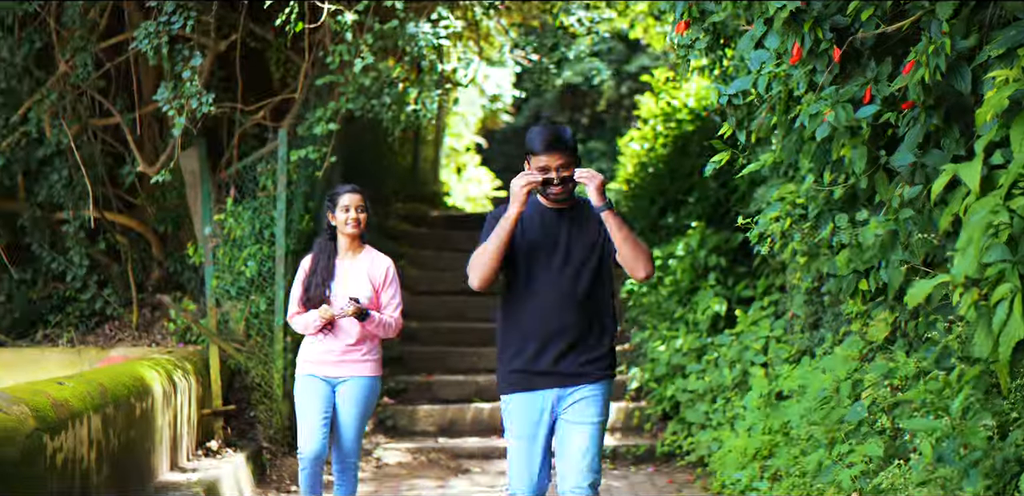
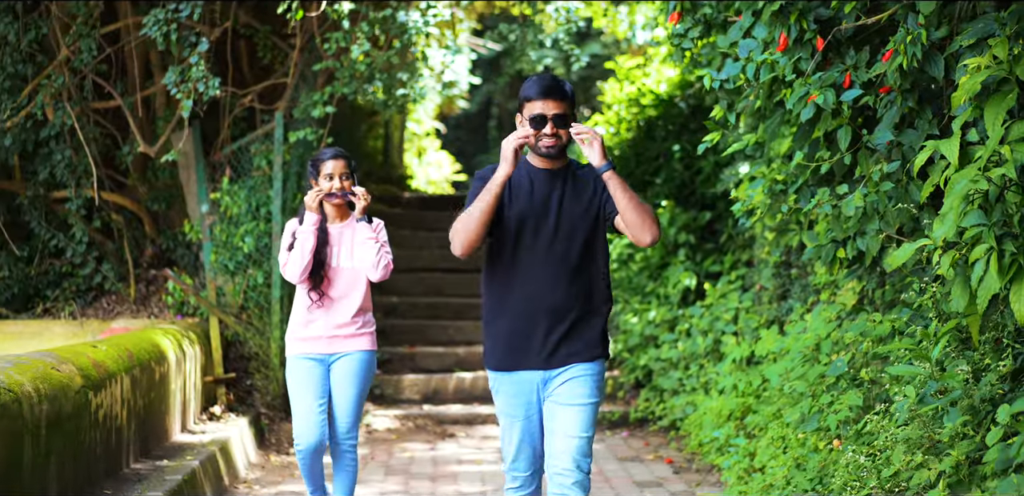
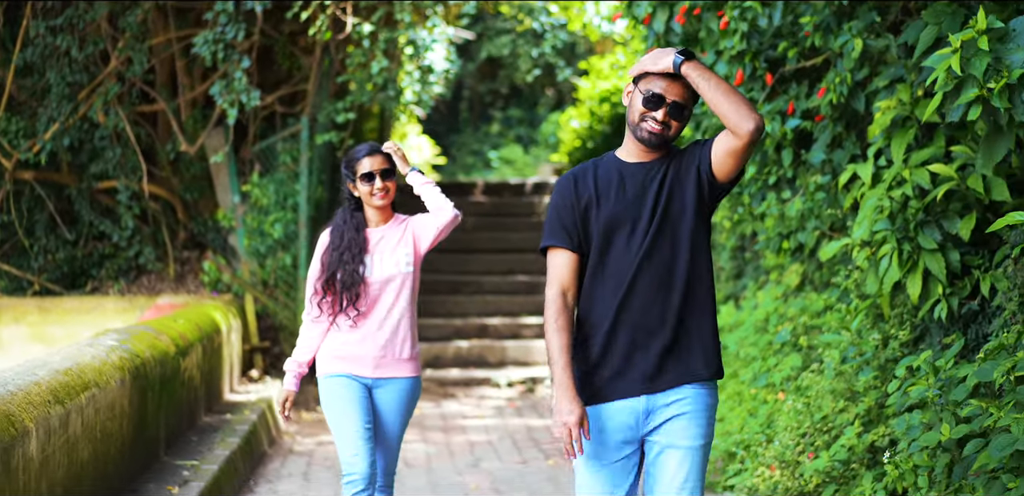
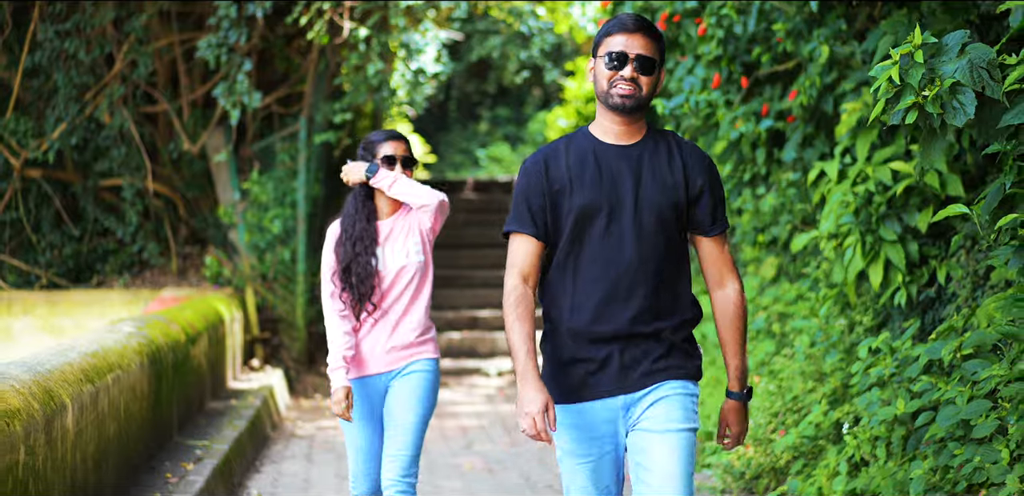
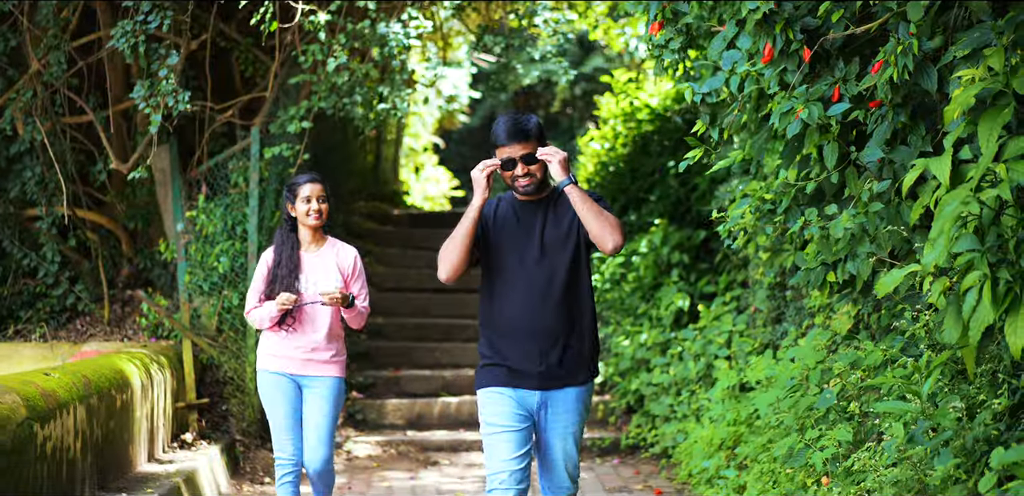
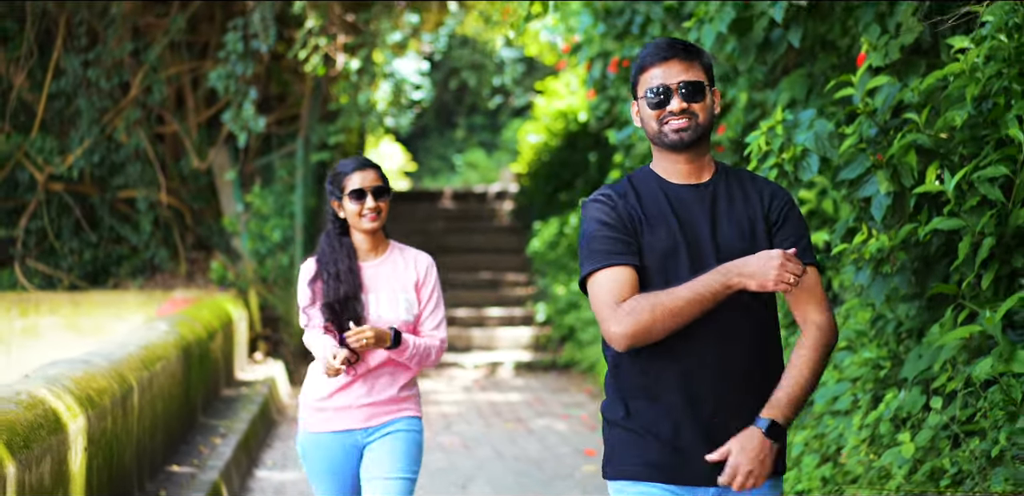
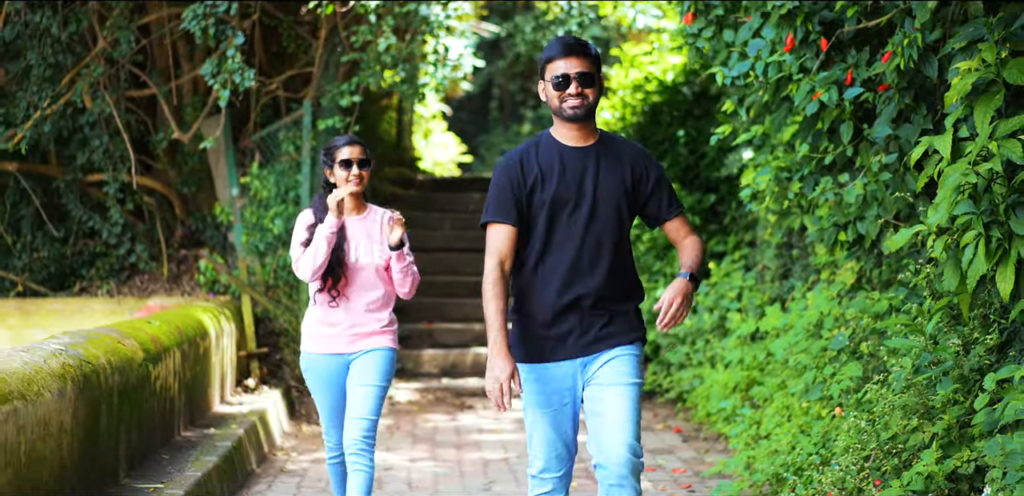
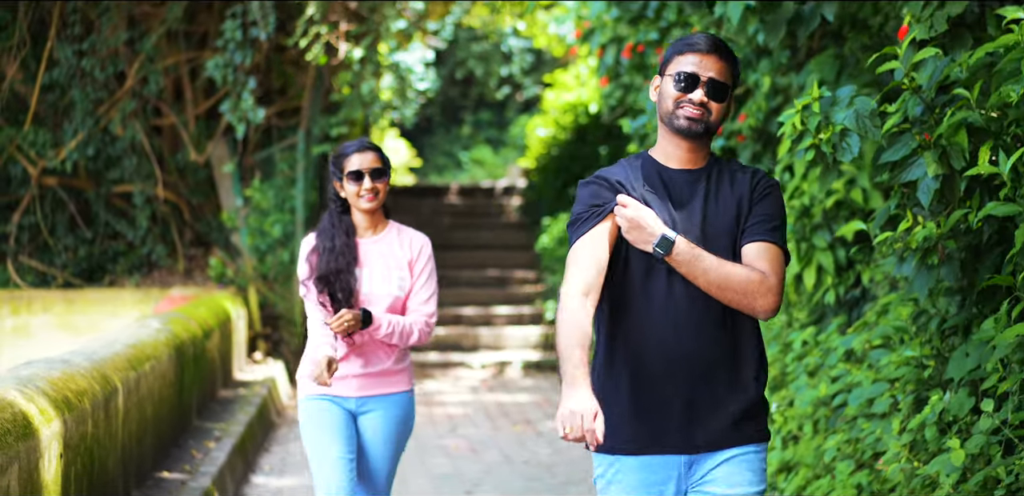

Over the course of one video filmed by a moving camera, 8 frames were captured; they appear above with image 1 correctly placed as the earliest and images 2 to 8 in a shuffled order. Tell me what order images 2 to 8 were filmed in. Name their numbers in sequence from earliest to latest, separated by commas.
5, 2, 7, 3, 4, 8, 6
